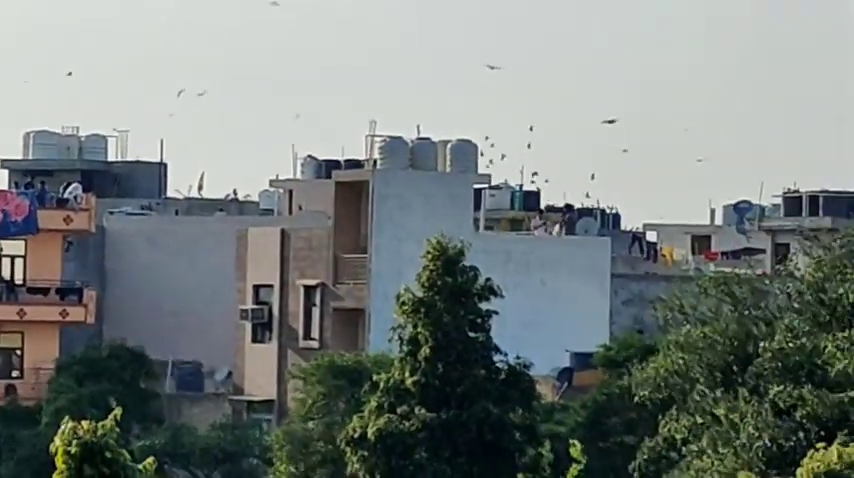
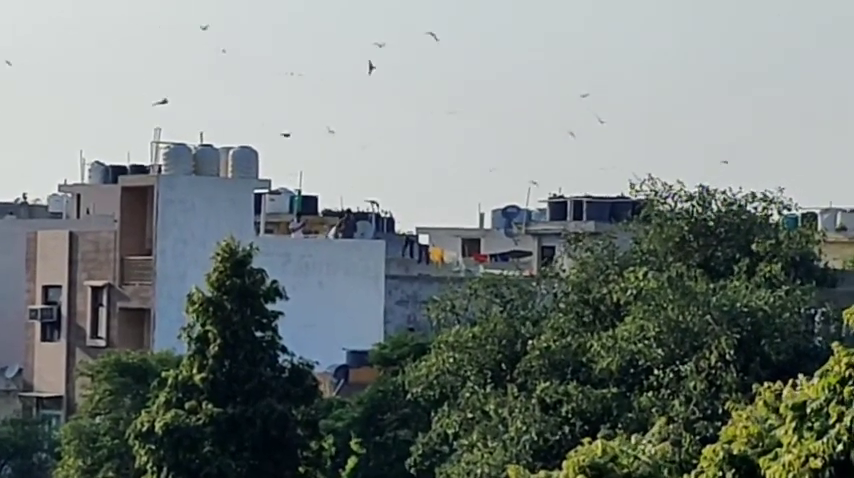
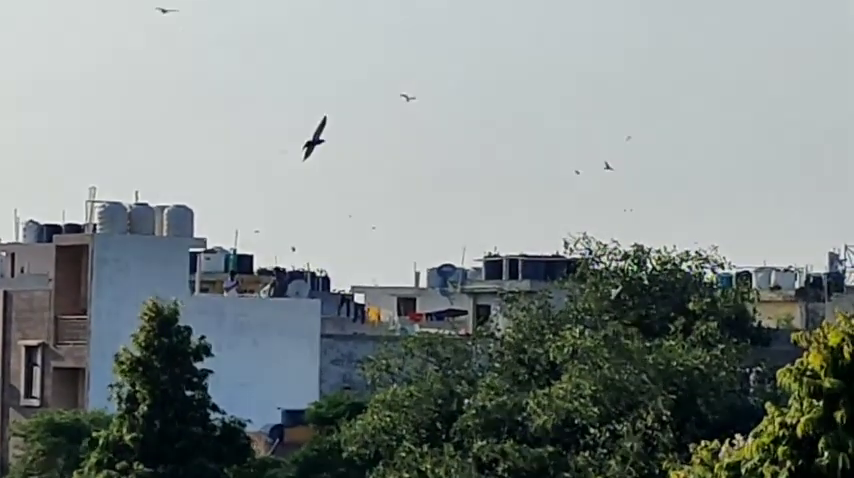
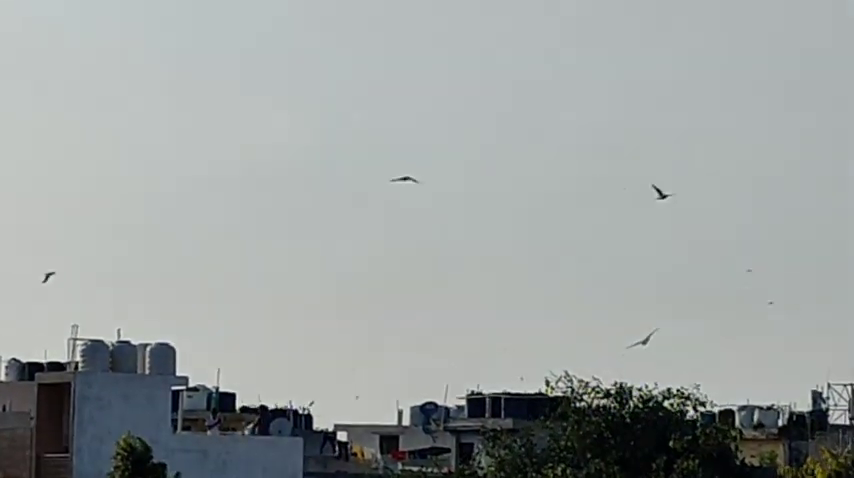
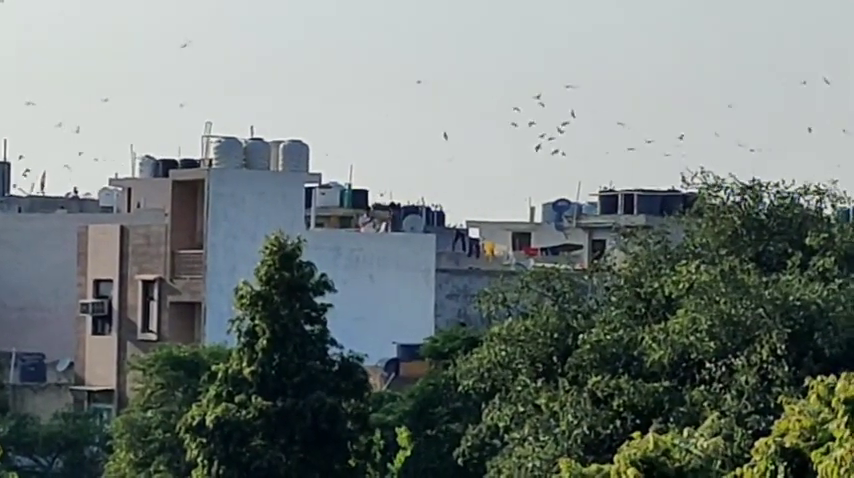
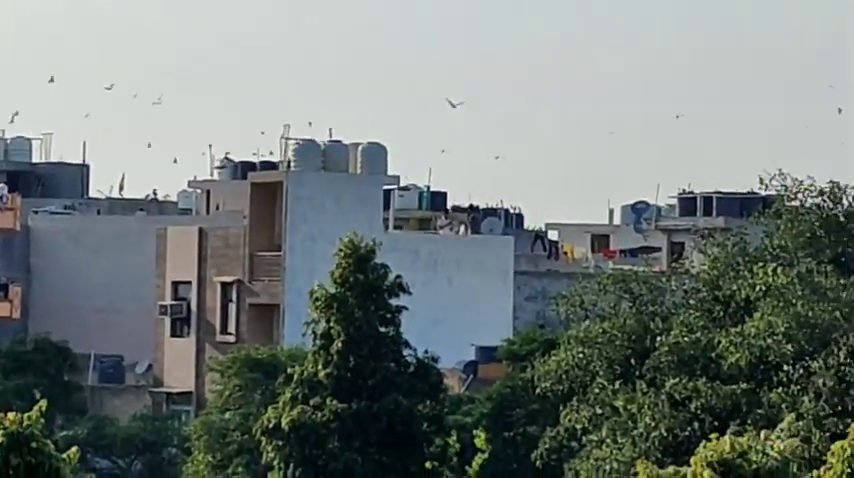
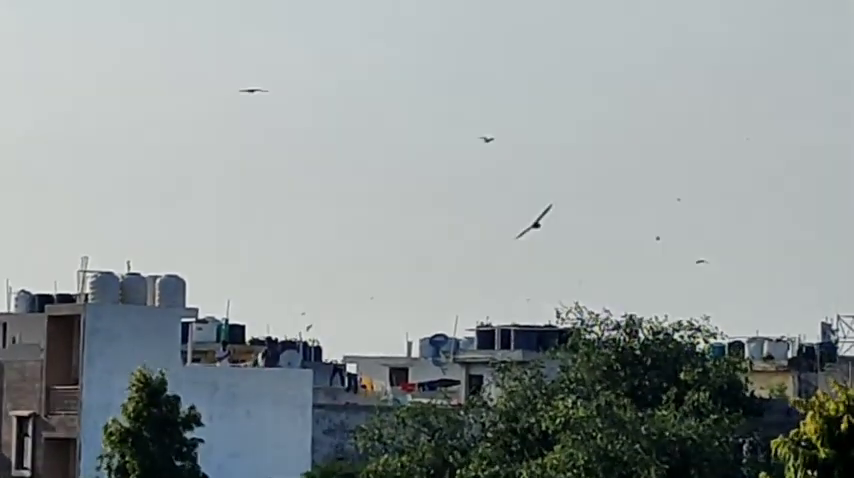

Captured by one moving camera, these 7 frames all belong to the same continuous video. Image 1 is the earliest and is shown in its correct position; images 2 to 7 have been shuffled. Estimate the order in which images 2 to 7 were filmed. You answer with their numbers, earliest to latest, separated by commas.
6, 5, 2, 3, 7, 4
